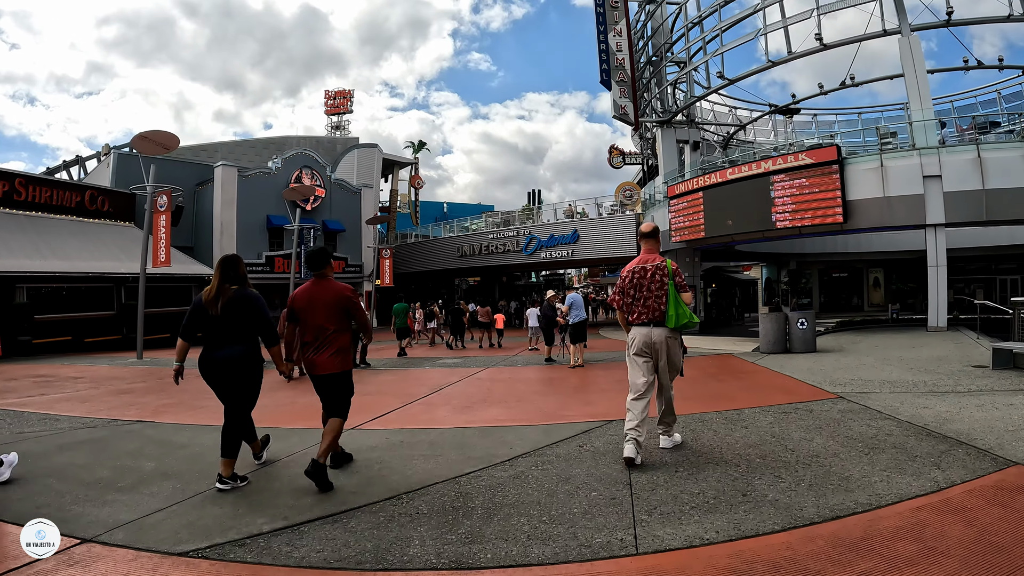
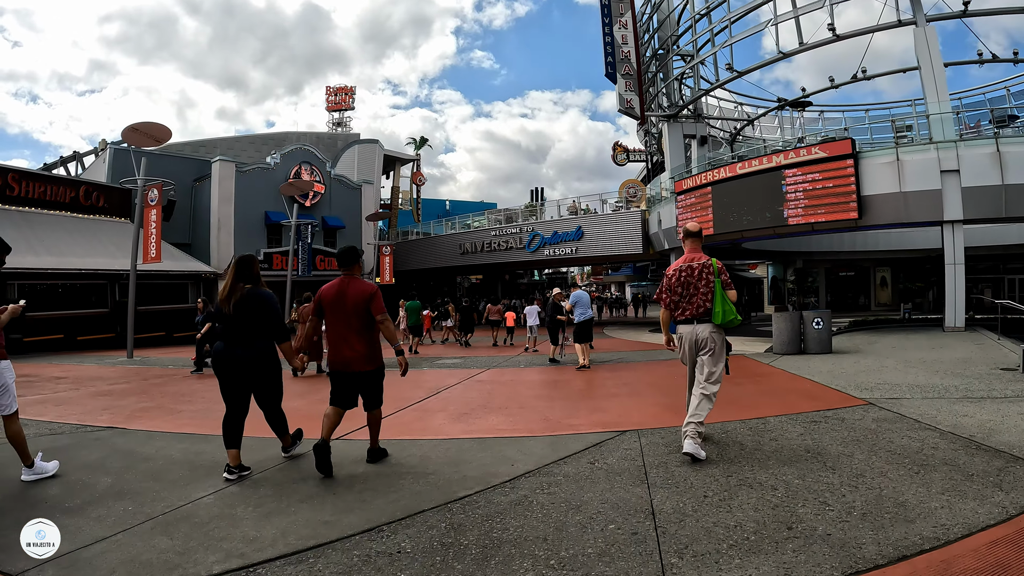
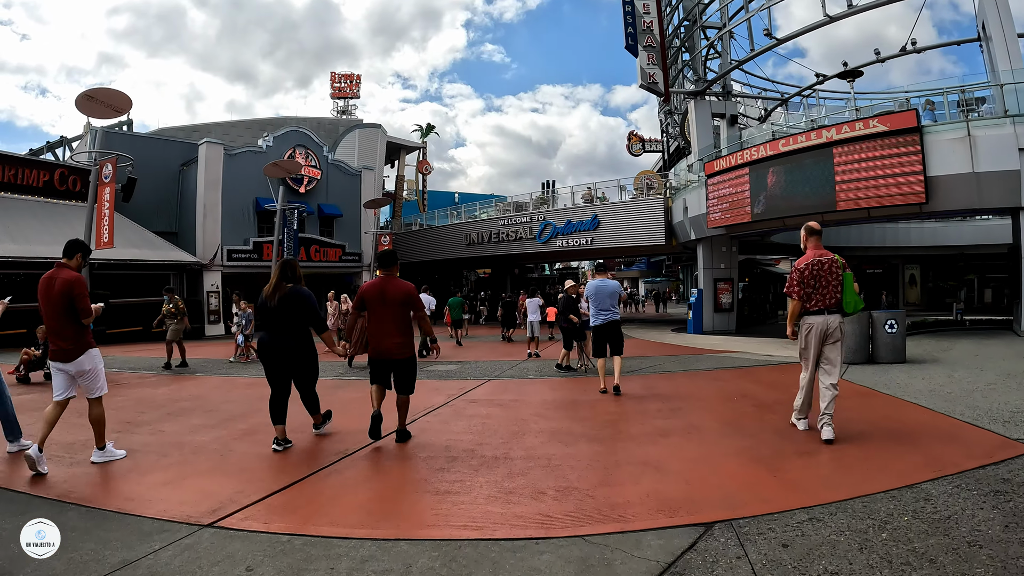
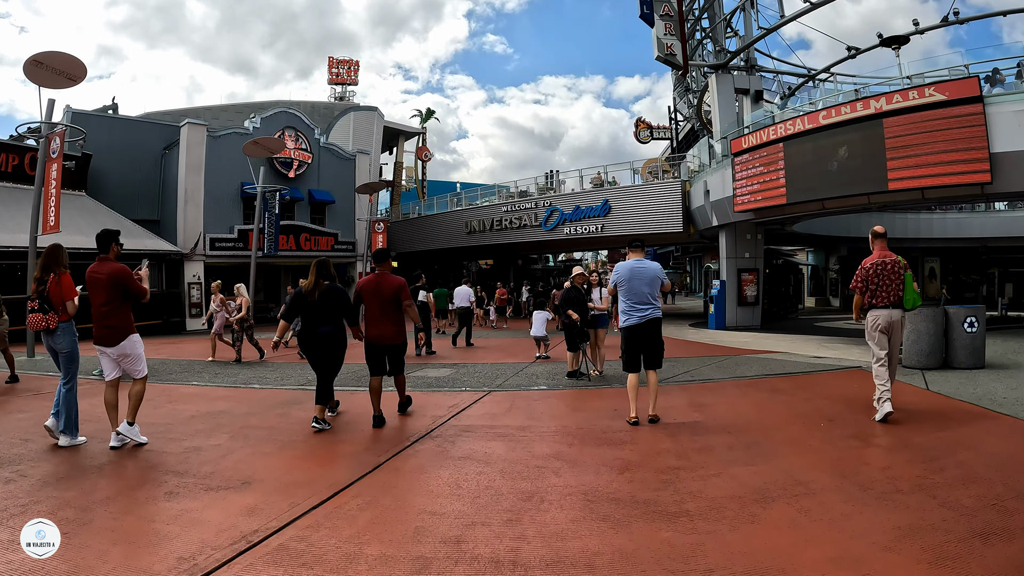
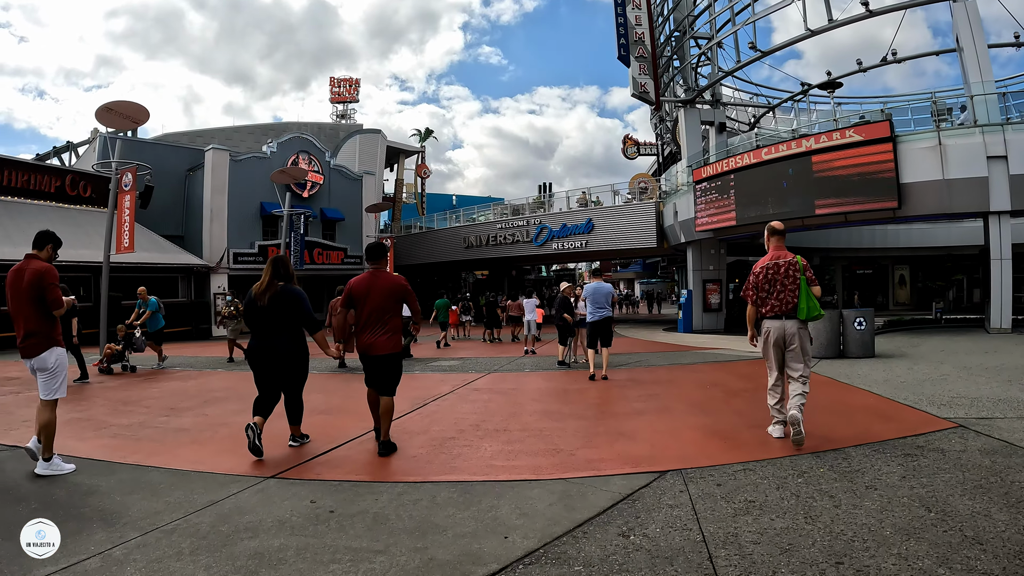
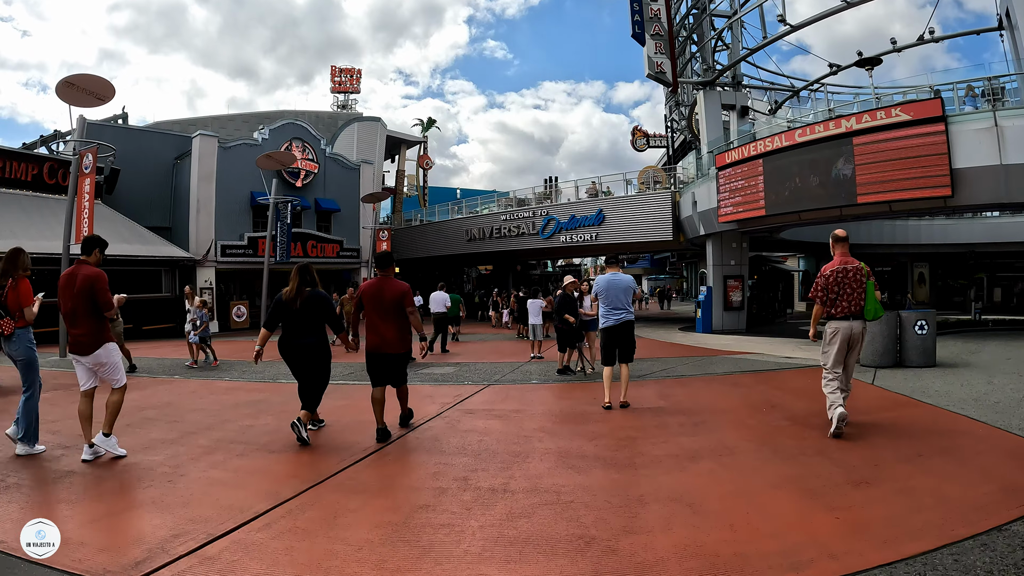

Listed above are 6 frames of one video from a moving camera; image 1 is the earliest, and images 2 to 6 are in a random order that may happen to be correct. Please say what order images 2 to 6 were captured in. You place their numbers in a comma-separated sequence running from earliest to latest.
2, 5, 3, 6, 4
